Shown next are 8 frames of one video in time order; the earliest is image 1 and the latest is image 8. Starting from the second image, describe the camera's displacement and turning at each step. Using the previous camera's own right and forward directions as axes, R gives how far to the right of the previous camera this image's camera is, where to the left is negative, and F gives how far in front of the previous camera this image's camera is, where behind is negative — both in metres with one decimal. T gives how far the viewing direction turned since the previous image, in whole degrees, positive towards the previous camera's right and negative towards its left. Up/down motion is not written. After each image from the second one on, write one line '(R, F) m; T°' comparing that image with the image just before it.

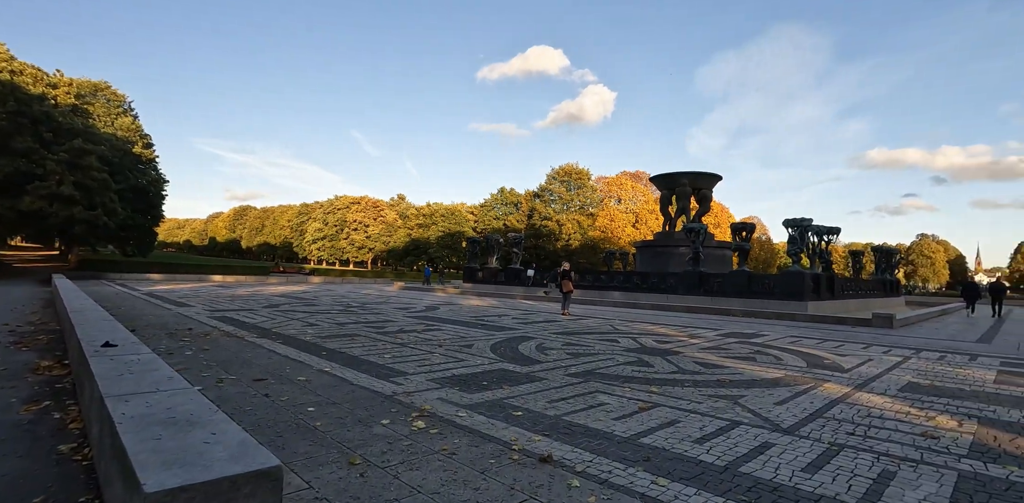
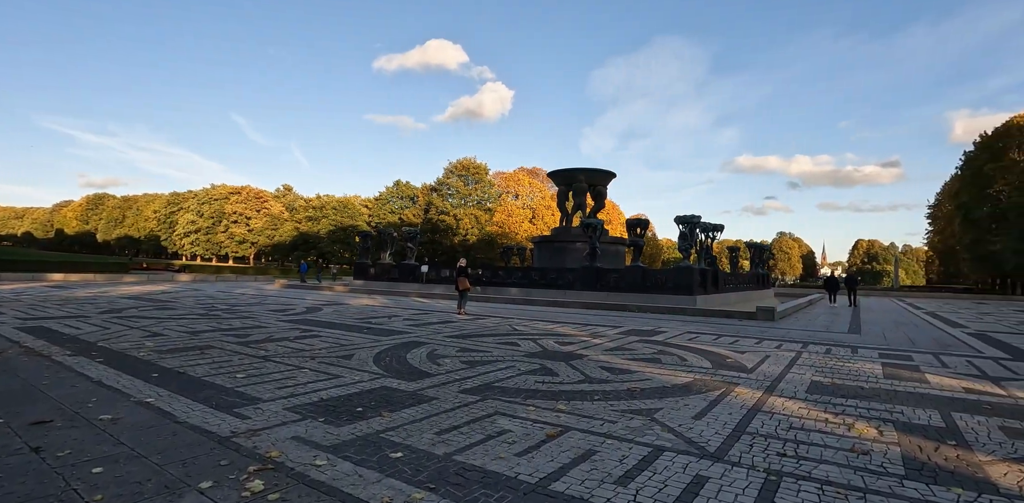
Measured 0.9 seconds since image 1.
(+0.2, +1.1) m; +12°
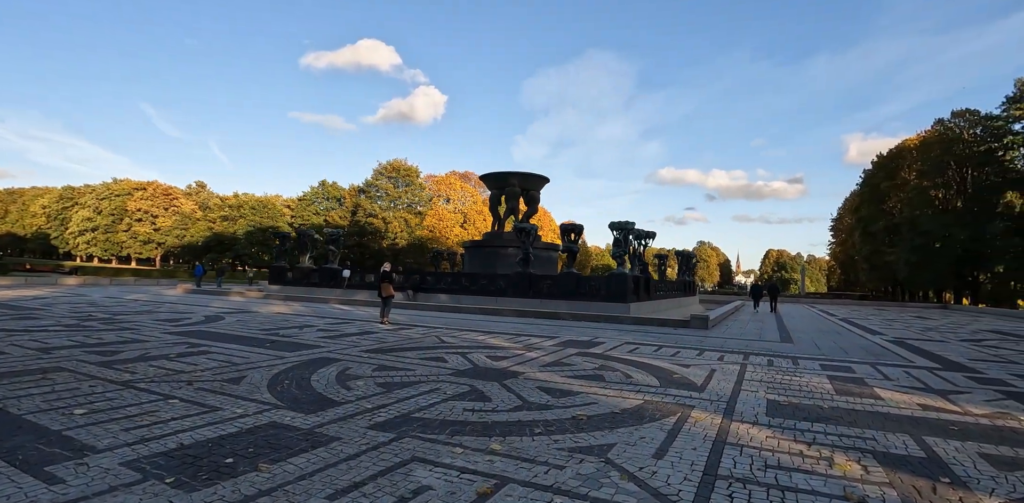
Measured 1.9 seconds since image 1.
(+0.1, +1.0) m; +8°
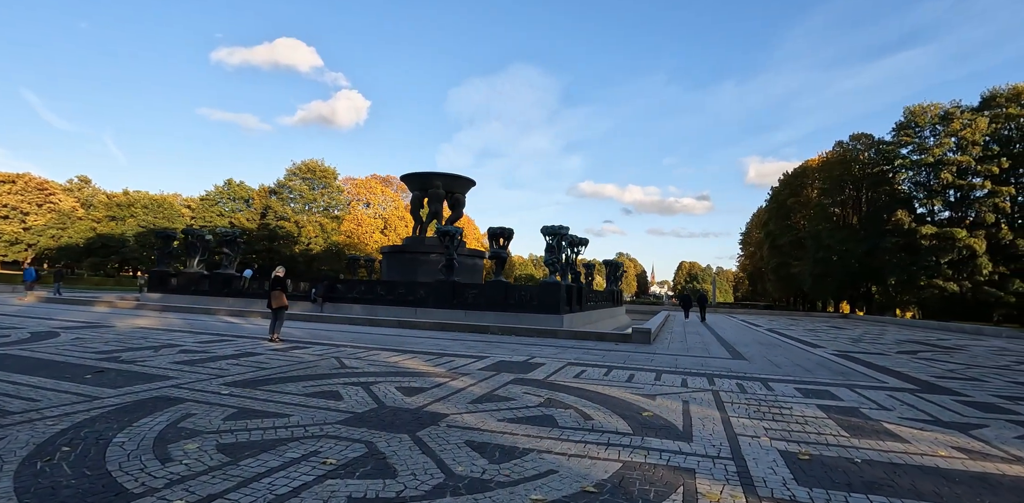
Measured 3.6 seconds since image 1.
(0.0, +1.9) m; +9°
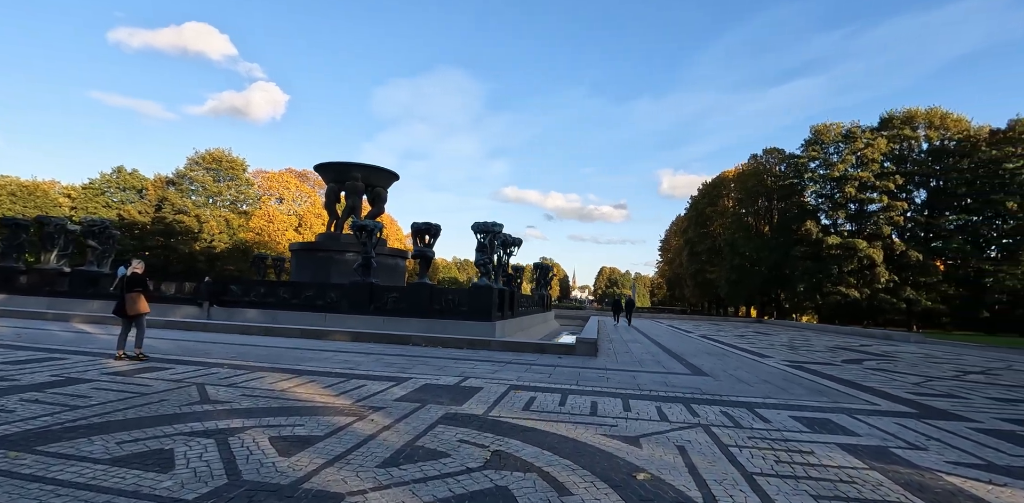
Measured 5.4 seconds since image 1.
(-0.1, +1.9) m; +9°
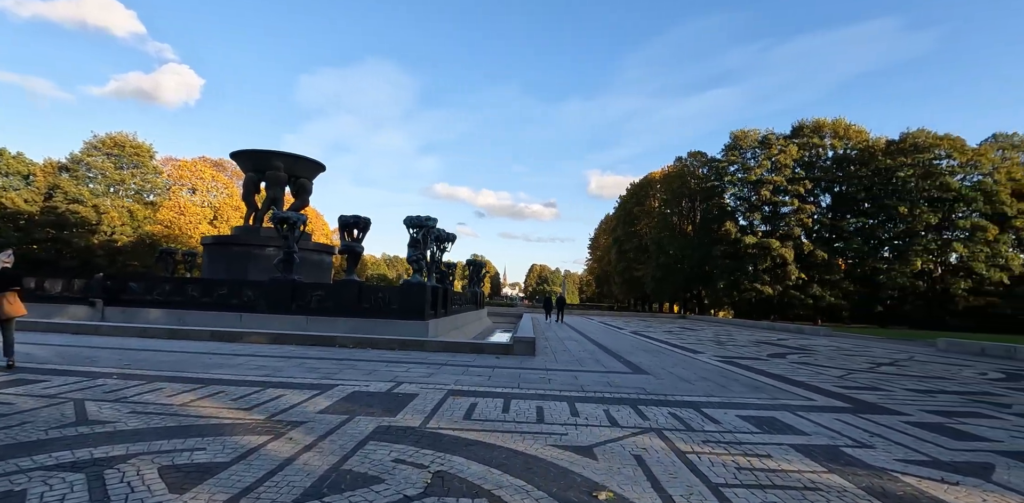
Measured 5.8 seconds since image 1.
(-0.1, +0.5) m; +8°
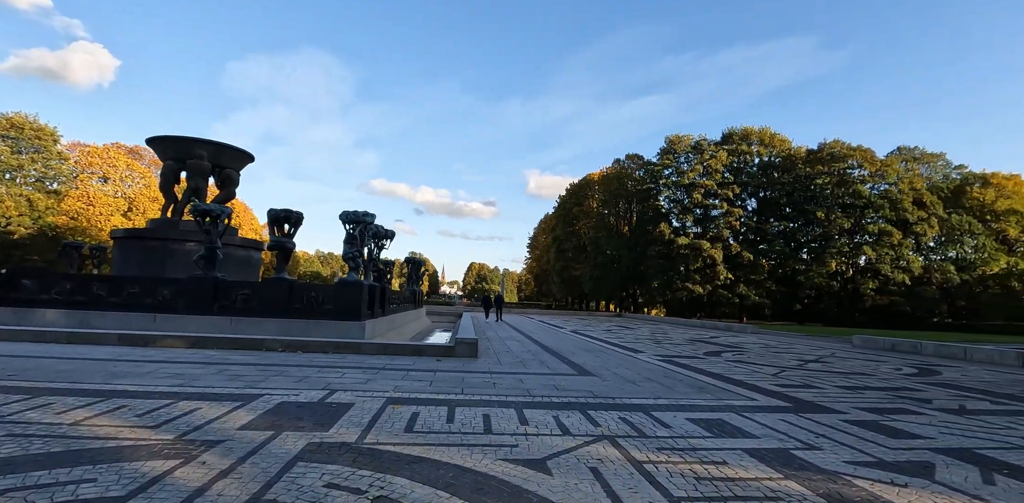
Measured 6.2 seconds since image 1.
(-0.1, +0.4) m; +7°
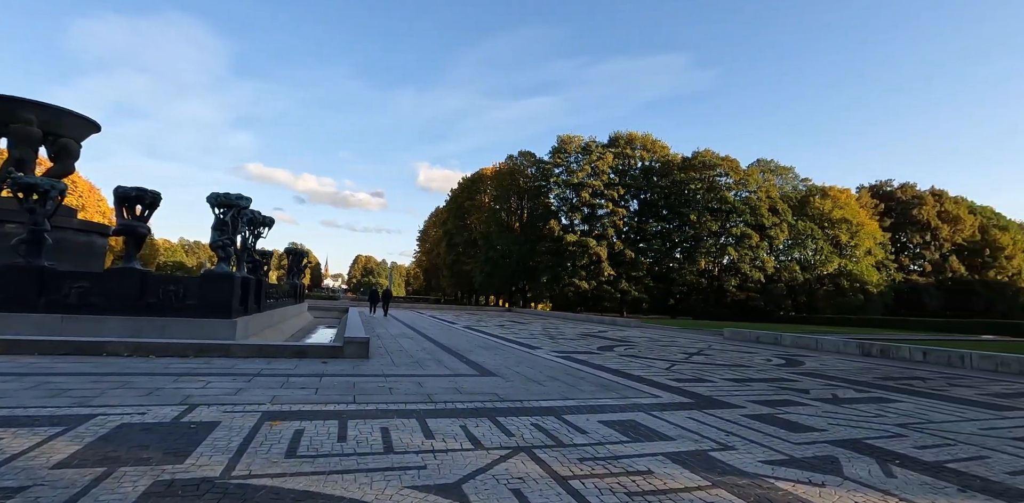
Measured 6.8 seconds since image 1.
(-0.2, +0.6) m; +13°
